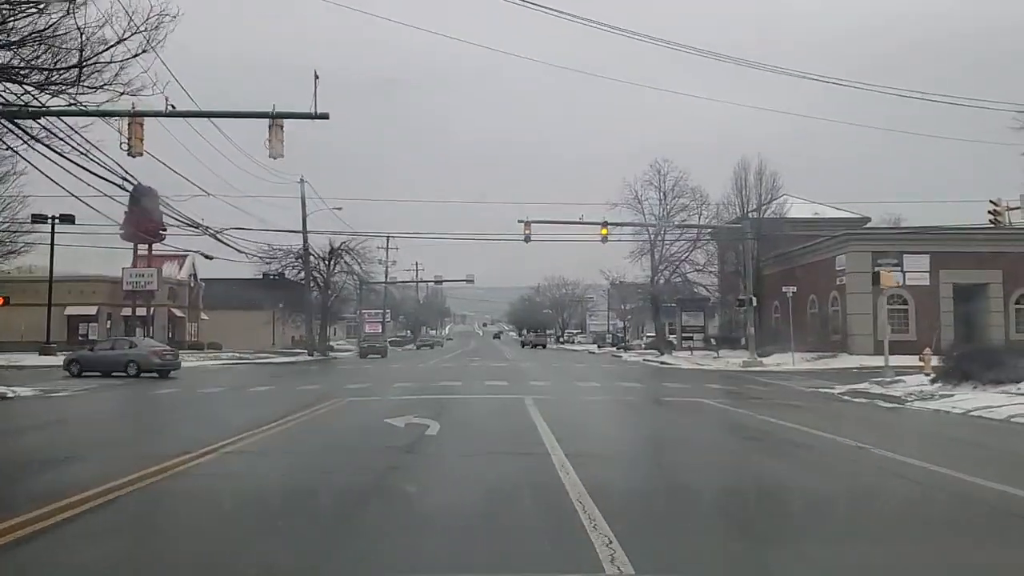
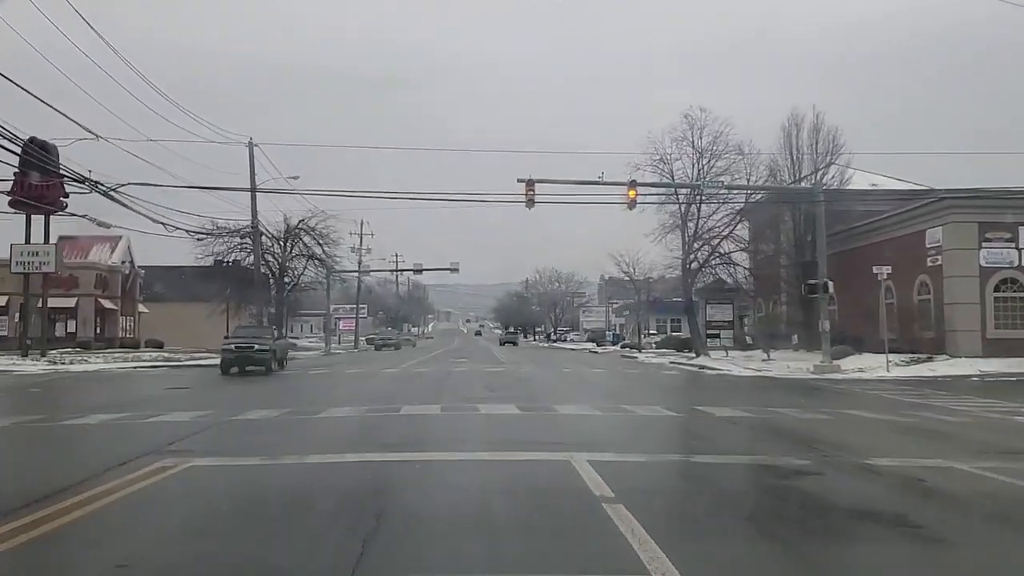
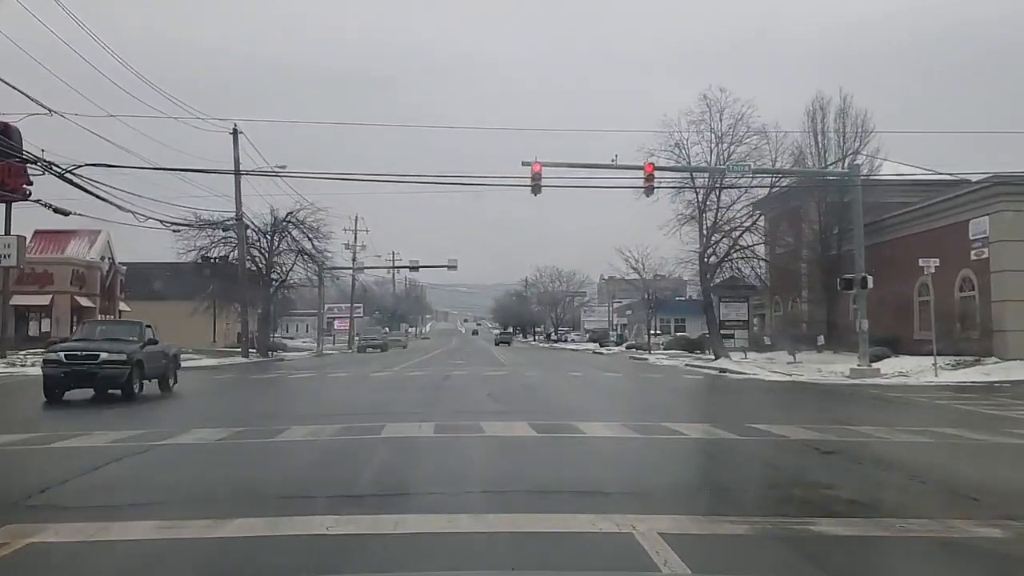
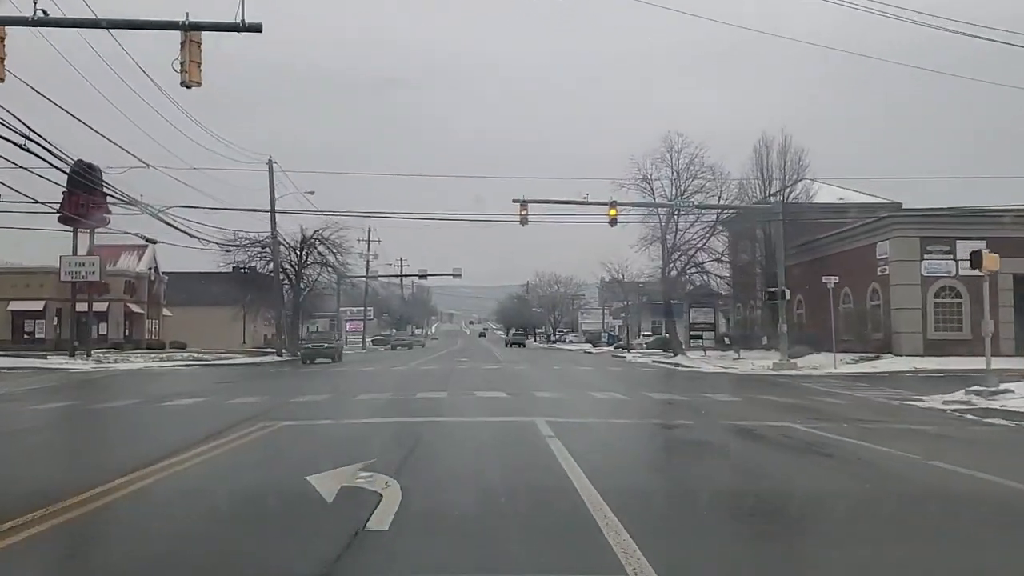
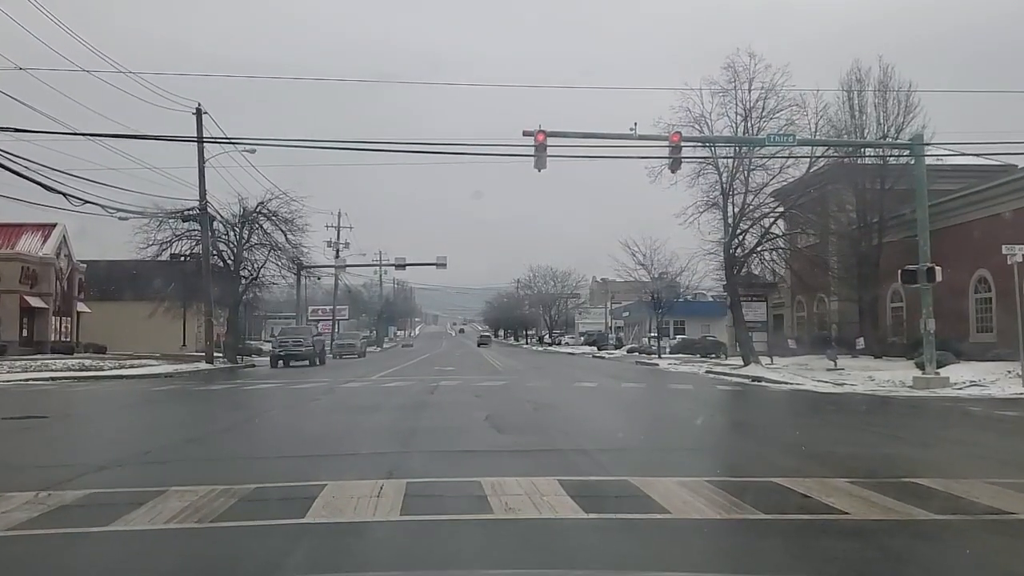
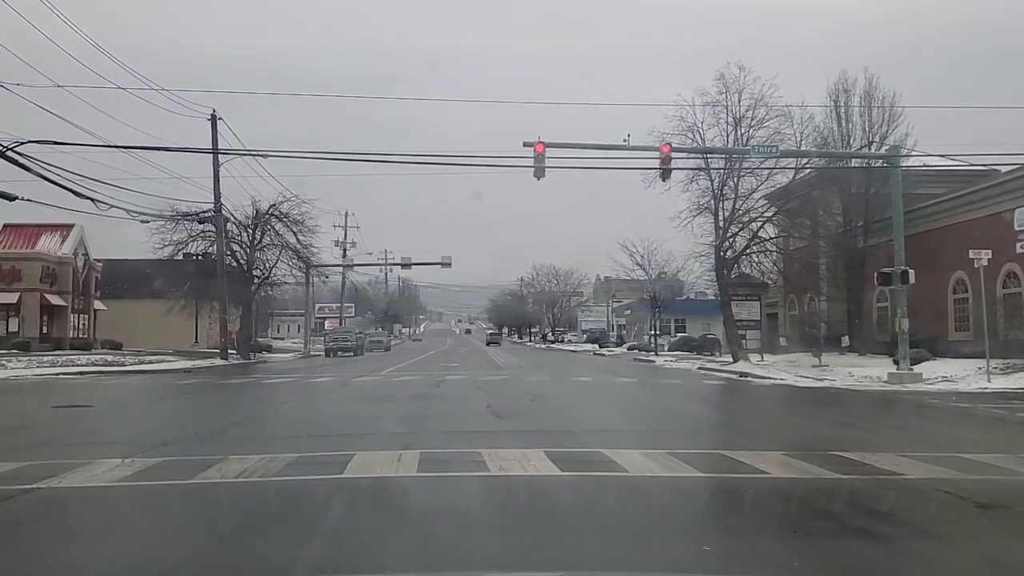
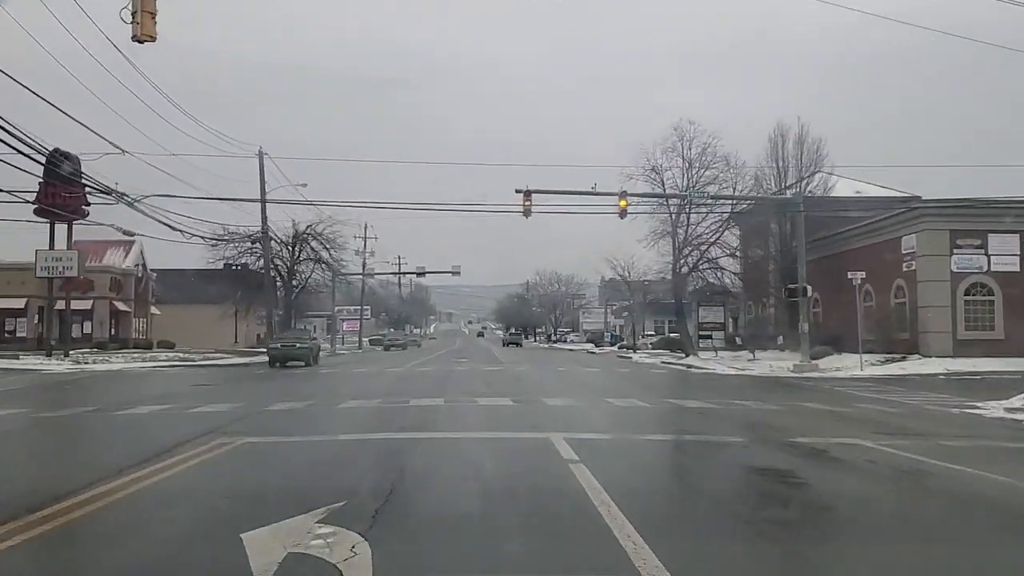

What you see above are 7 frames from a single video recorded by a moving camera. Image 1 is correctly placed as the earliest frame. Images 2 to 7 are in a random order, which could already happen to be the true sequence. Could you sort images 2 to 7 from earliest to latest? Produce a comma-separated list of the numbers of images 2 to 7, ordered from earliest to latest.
4, 7, 2, 3, 6, 5
